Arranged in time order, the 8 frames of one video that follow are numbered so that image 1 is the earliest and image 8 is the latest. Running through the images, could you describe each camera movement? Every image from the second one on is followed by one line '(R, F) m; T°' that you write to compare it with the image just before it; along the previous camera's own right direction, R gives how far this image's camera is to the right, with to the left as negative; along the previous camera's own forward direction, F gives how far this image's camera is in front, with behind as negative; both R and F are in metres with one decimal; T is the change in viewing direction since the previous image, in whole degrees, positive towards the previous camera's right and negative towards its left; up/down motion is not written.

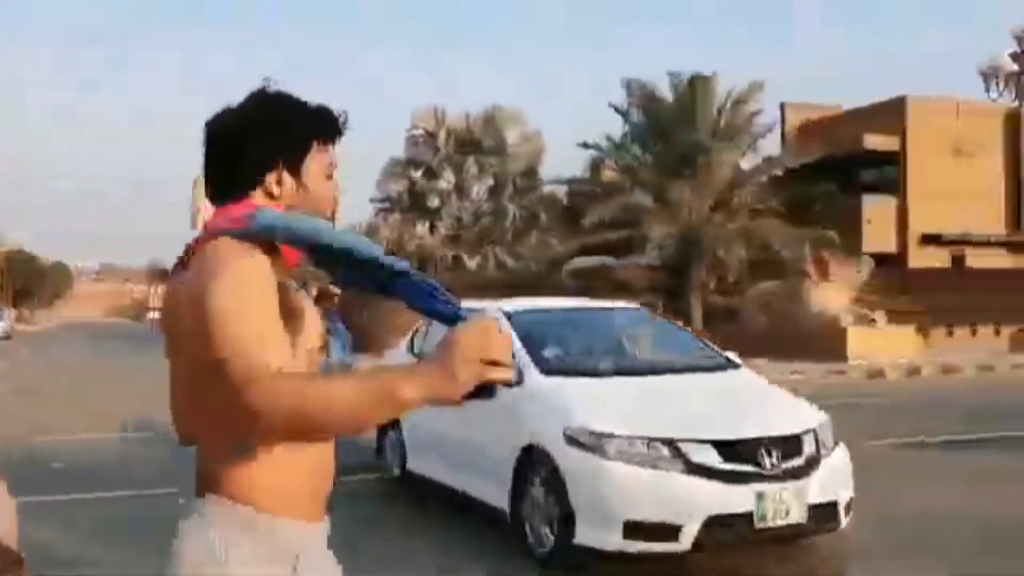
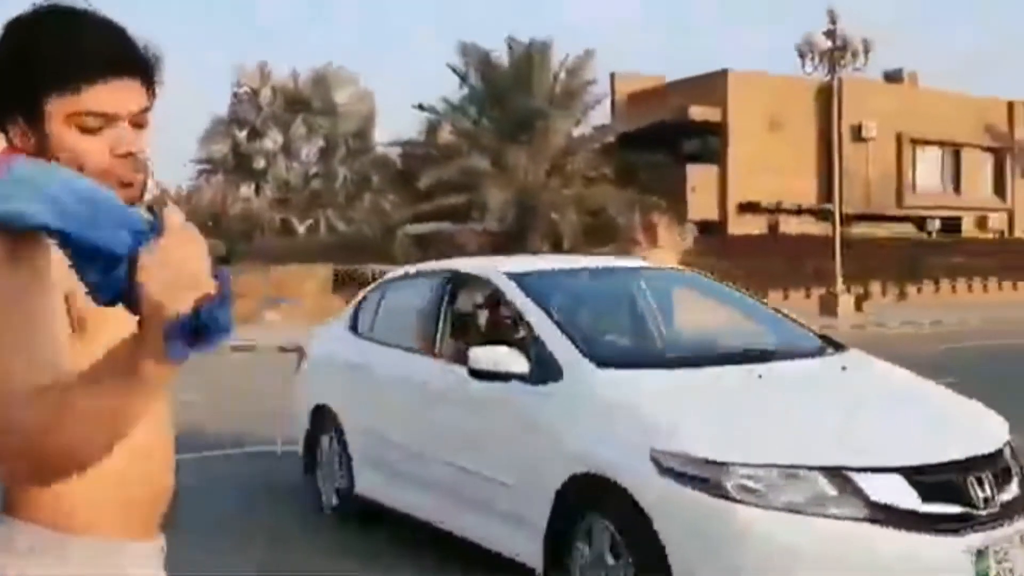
(-0.6, -0.1) m; +9°
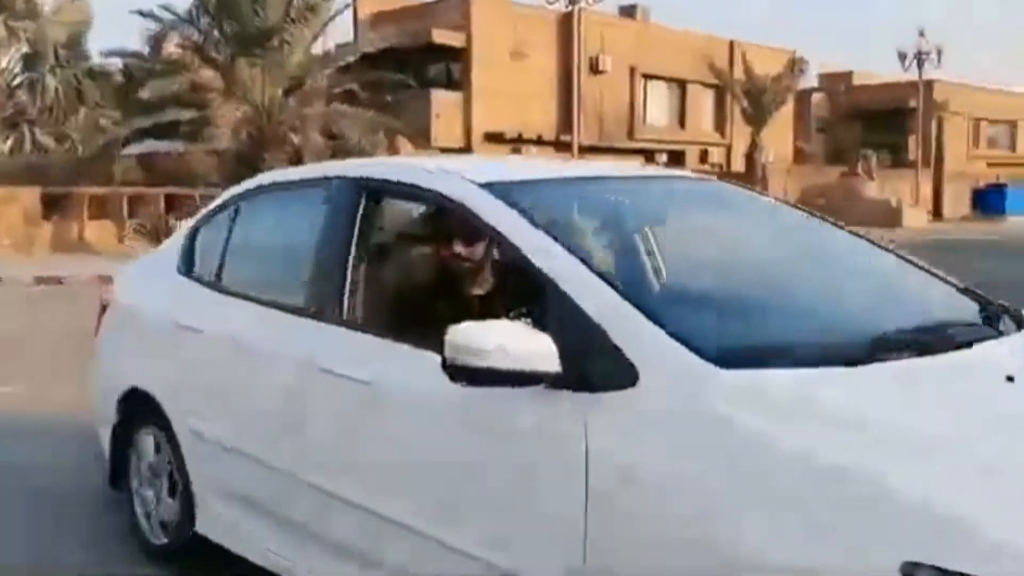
(-0.7, +1.3) m; +14°
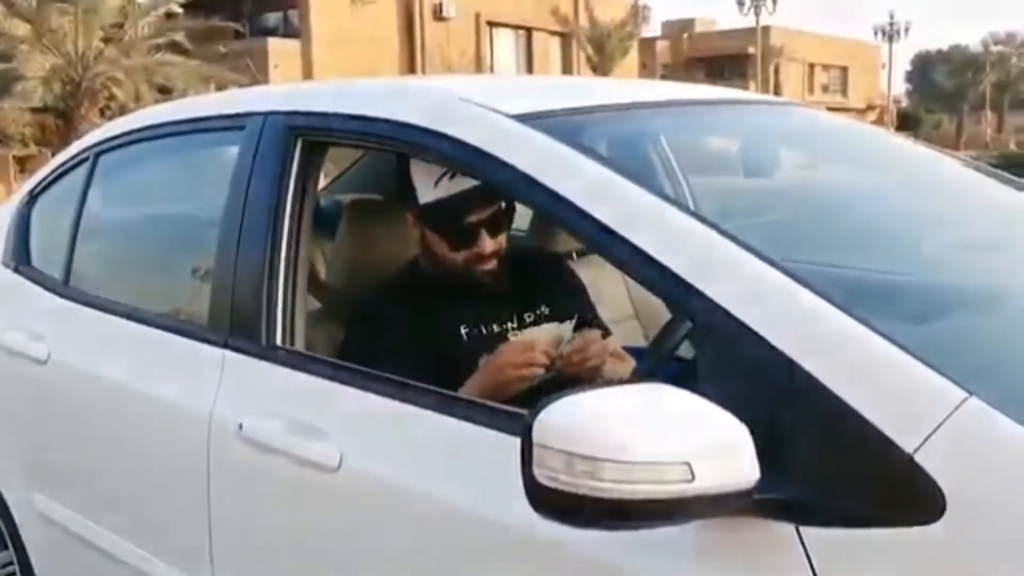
(-0.4, +1.2) m; +8°
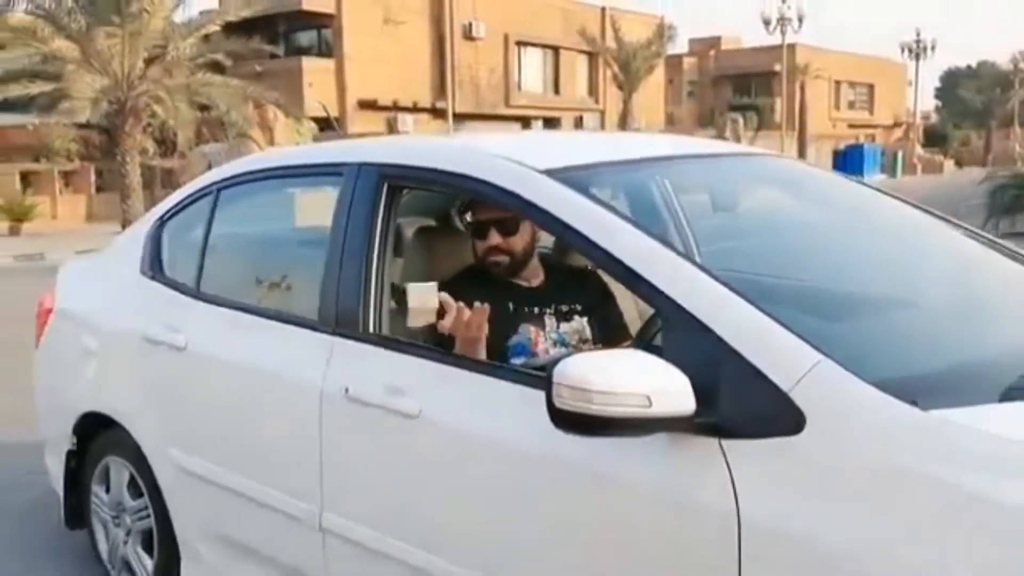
(0.0, -0.8) m; -1°
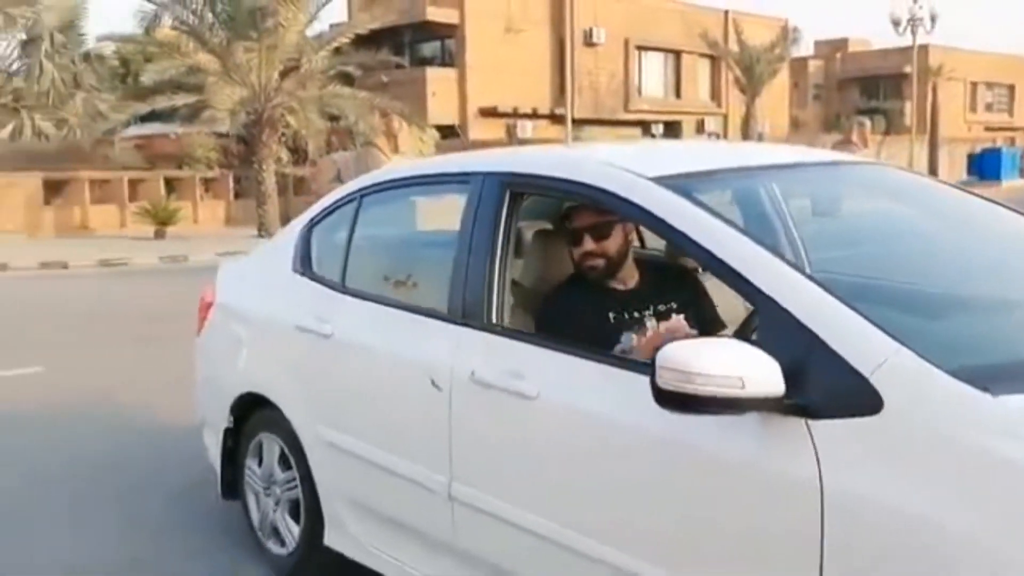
(0.0, -0.4) m; -6°
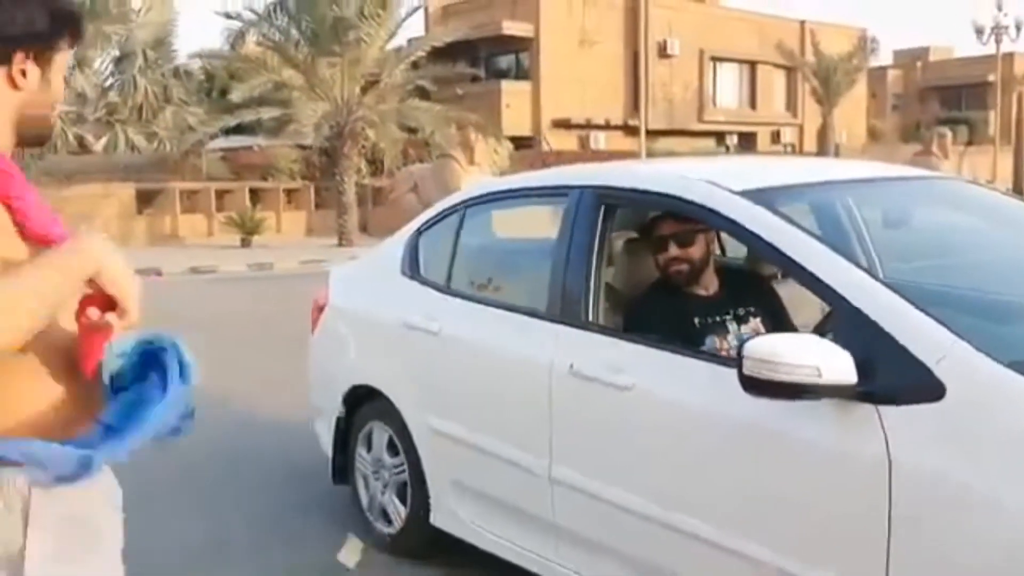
(-0.1, -0.4) m; -3°
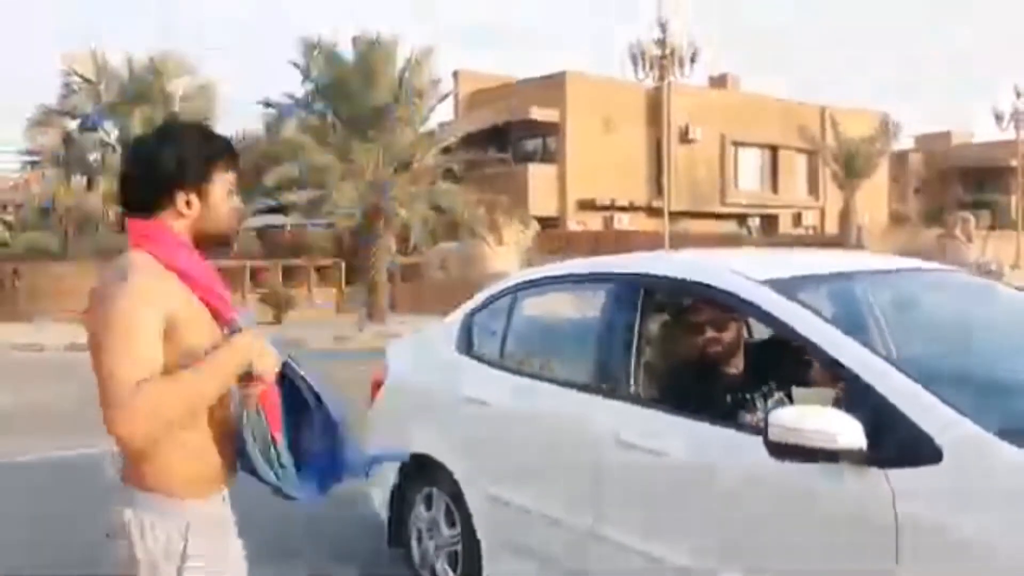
(-0.1, -0.5) m; -1°
